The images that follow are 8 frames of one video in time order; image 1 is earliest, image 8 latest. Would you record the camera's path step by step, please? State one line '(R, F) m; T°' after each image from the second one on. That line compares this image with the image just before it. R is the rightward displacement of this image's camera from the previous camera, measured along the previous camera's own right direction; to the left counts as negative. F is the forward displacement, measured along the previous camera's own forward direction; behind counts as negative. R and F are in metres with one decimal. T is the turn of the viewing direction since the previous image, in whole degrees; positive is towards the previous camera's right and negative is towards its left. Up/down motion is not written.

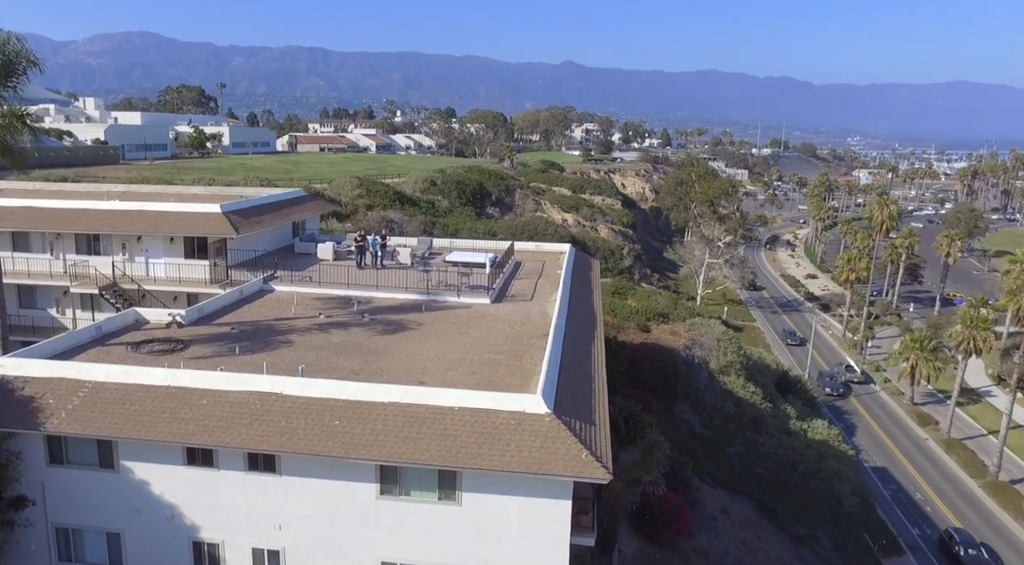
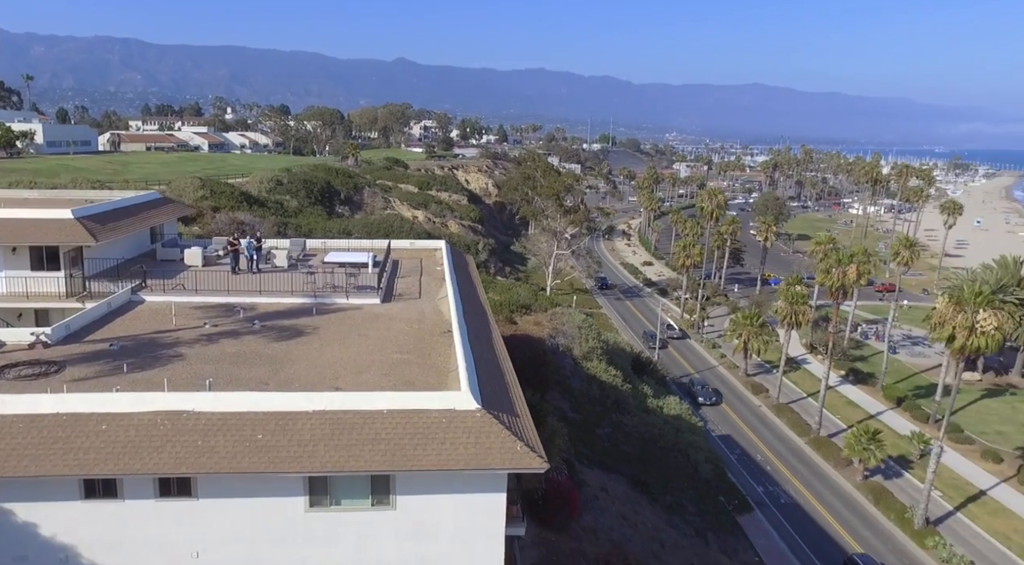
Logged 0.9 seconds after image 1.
(-3.4, -0.2) m; +13°
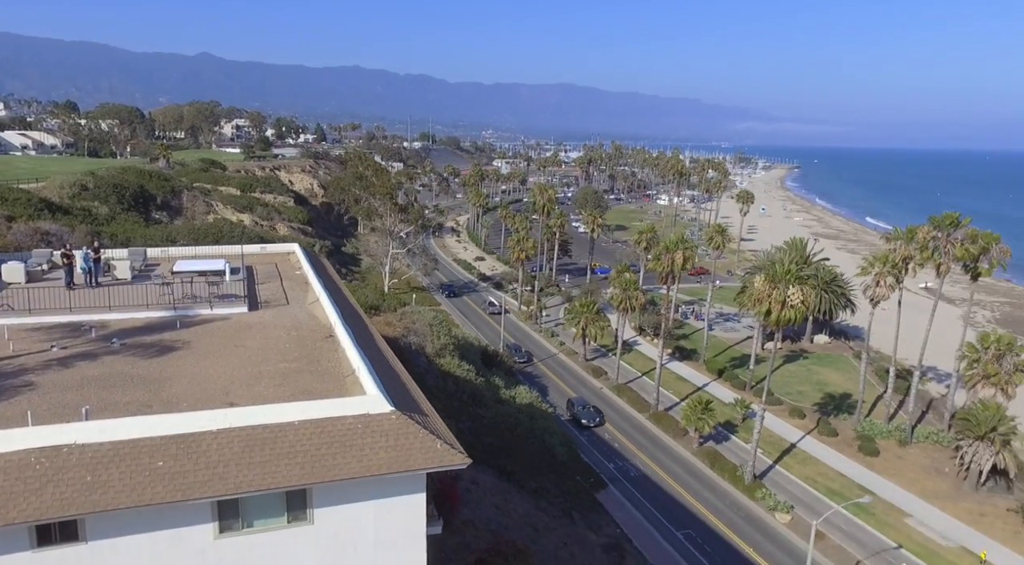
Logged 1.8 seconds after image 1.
(-3.3, +0.3) m; +15°
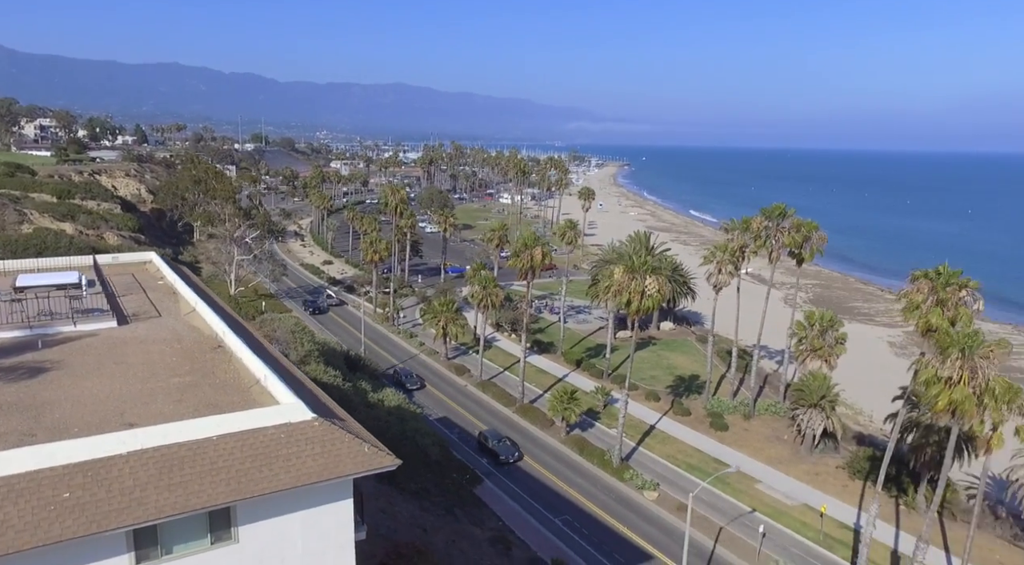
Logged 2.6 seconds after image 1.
(-3.1, +0.3) m; +13°
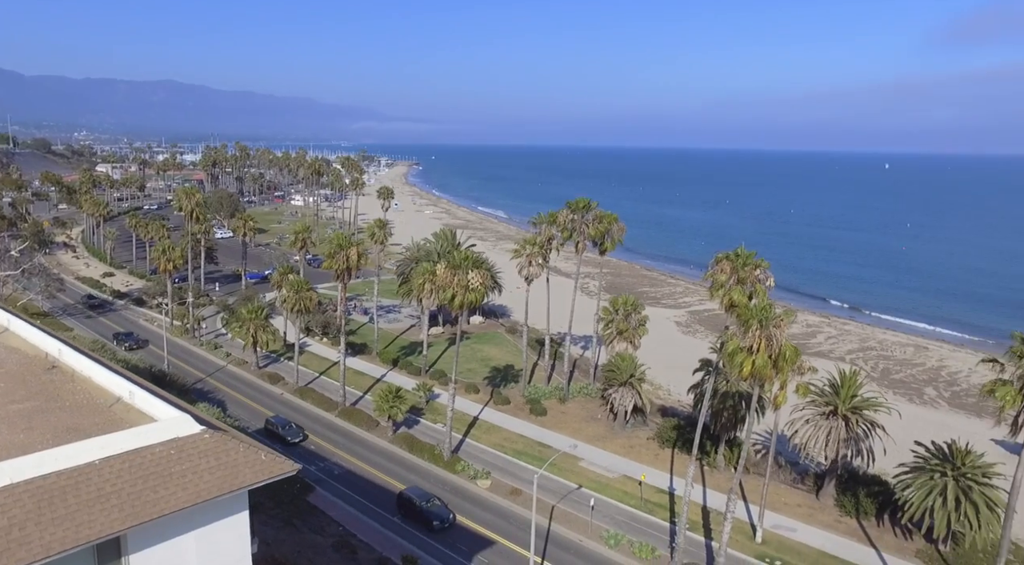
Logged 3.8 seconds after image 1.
(-3.6, -0.2) m; +17°
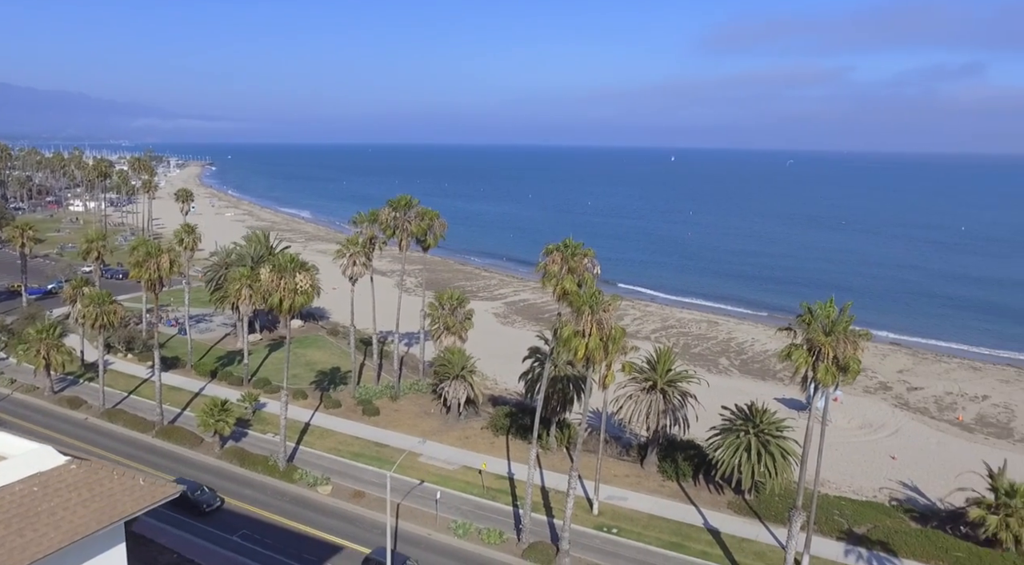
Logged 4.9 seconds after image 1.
(-2.6, -0.1) m; +15°
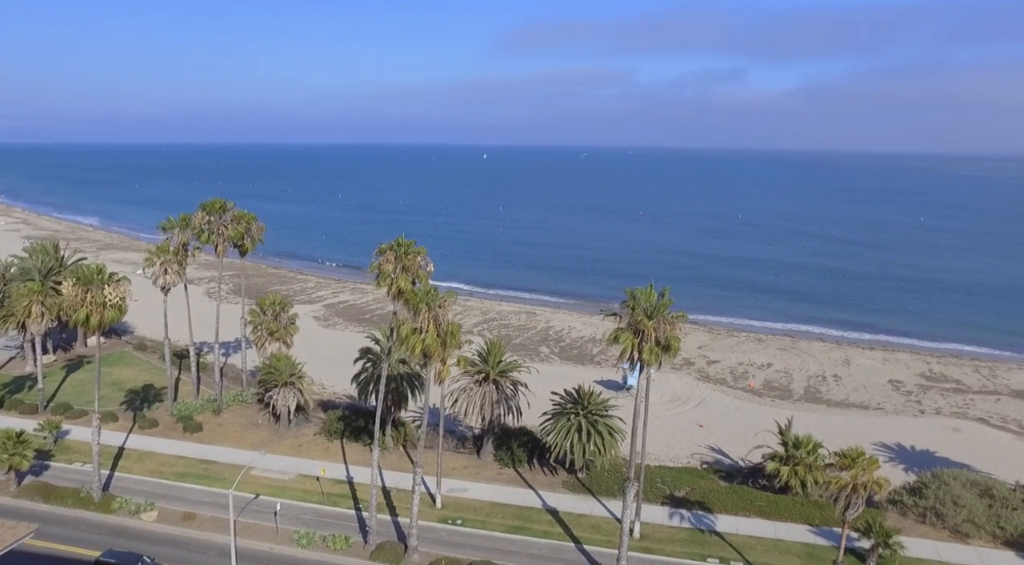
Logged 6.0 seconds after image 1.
(-2.2, -0.3) m; +14°
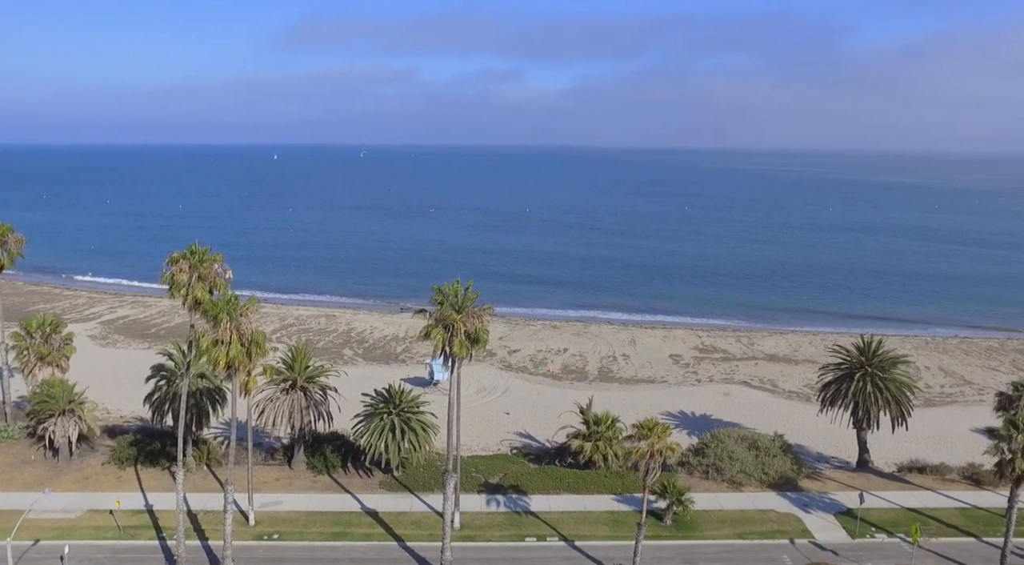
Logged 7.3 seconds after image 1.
(-1.5, -0.2) m; +15°
